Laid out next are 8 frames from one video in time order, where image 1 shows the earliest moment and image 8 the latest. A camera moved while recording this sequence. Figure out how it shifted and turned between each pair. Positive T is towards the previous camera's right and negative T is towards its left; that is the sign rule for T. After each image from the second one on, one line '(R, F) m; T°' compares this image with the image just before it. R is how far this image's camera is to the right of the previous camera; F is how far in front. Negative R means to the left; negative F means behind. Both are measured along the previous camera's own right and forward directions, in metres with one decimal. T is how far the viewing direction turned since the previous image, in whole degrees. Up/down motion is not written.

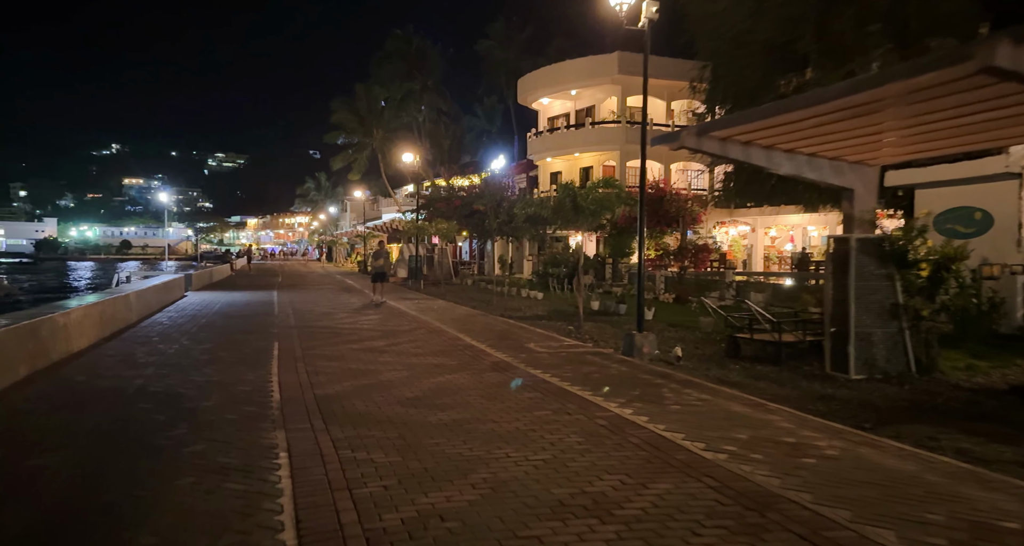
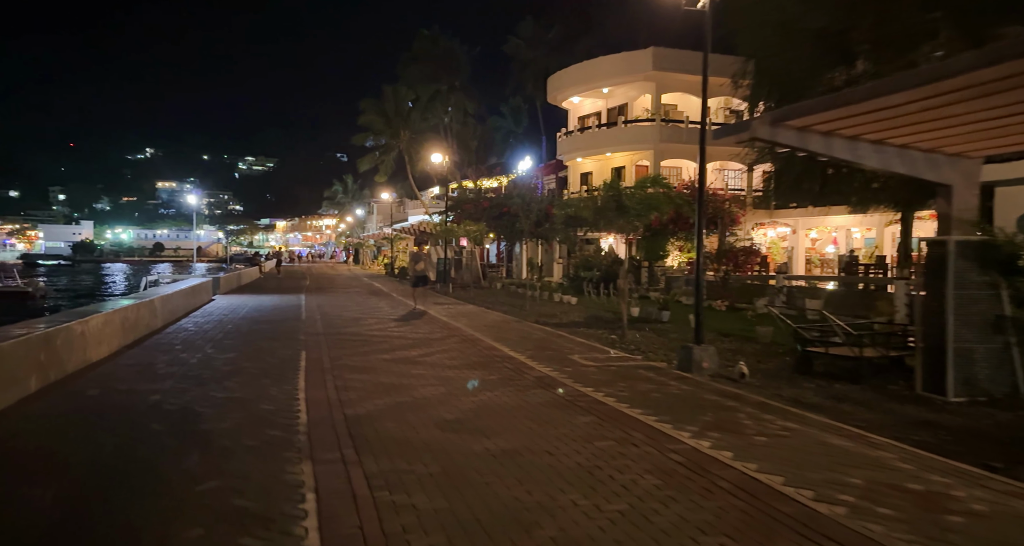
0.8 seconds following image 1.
(-0.3, +0.8) m; -2°
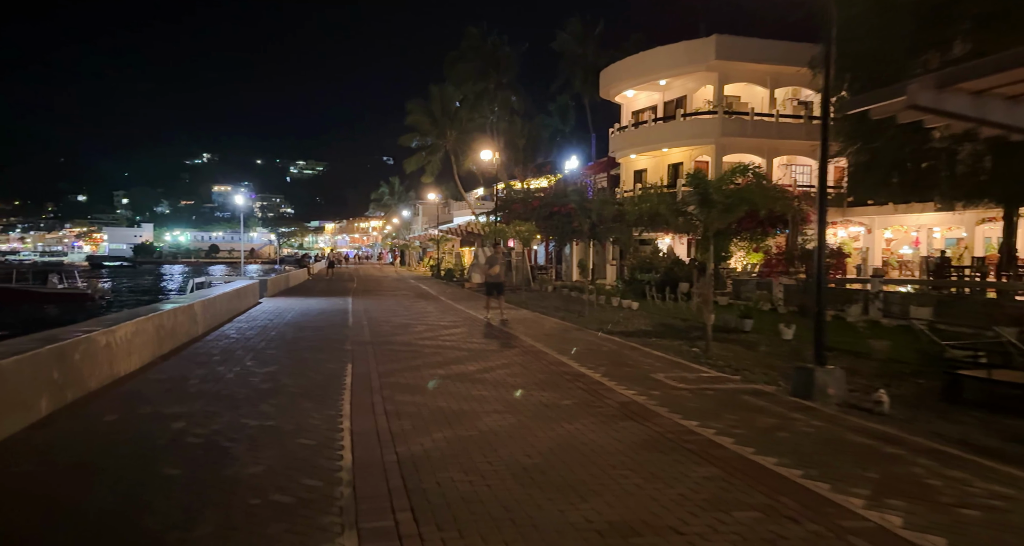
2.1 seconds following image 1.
(-0.4, +1.3) m; -4°
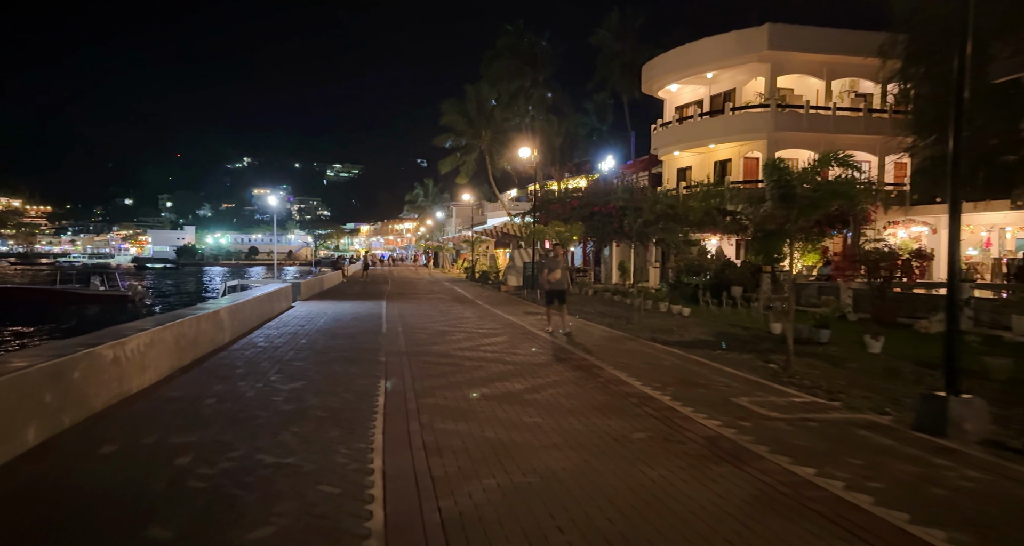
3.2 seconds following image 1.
(-0.3, +1.1) m; -3°
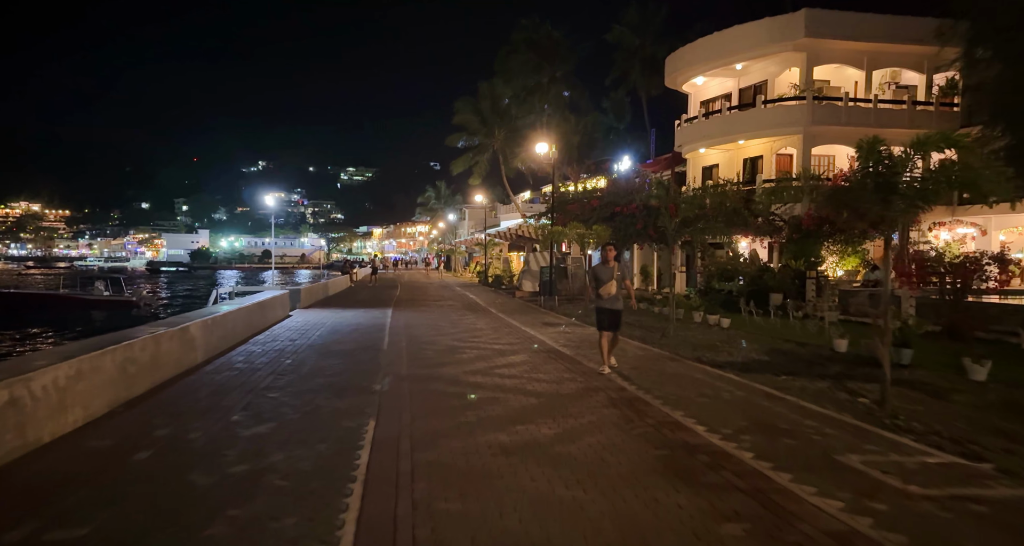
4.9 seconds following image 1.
(-0.1, +1.8) m; -1°
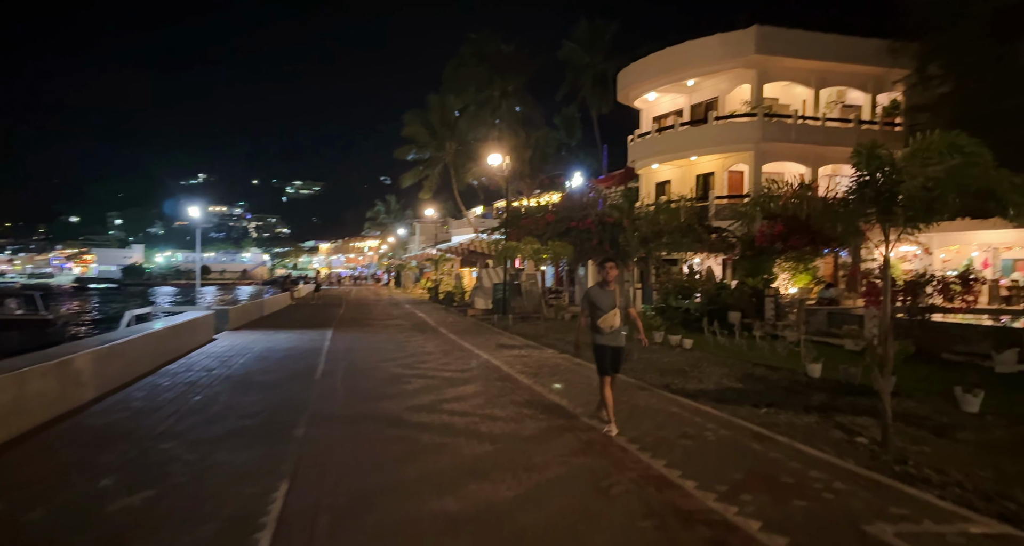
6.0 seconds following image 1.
(0.0, +1.1) m; +5°
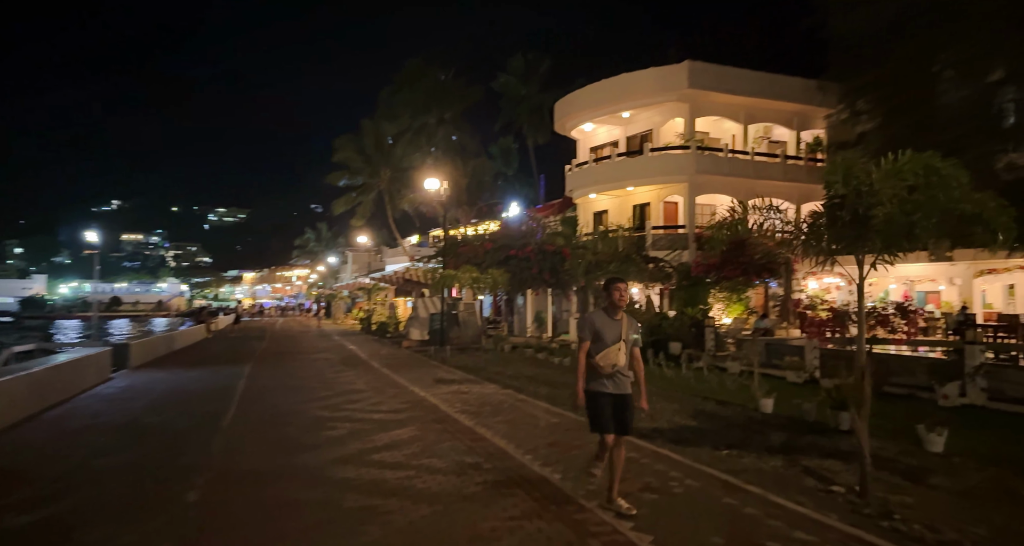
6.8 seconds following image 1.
(-0.1, +0.8) m; +6°
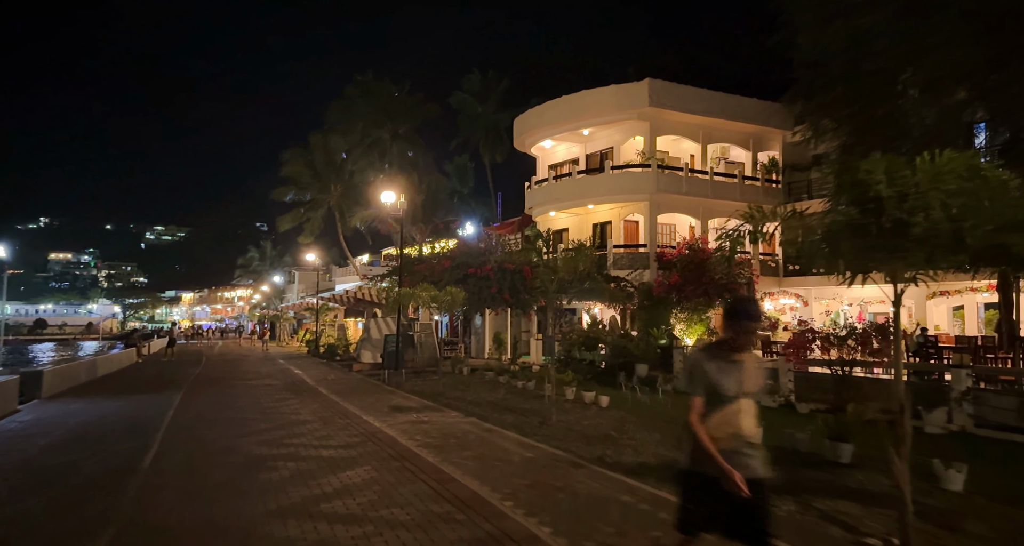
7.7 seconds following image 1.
(-0.3, +1.0) m; +5°
